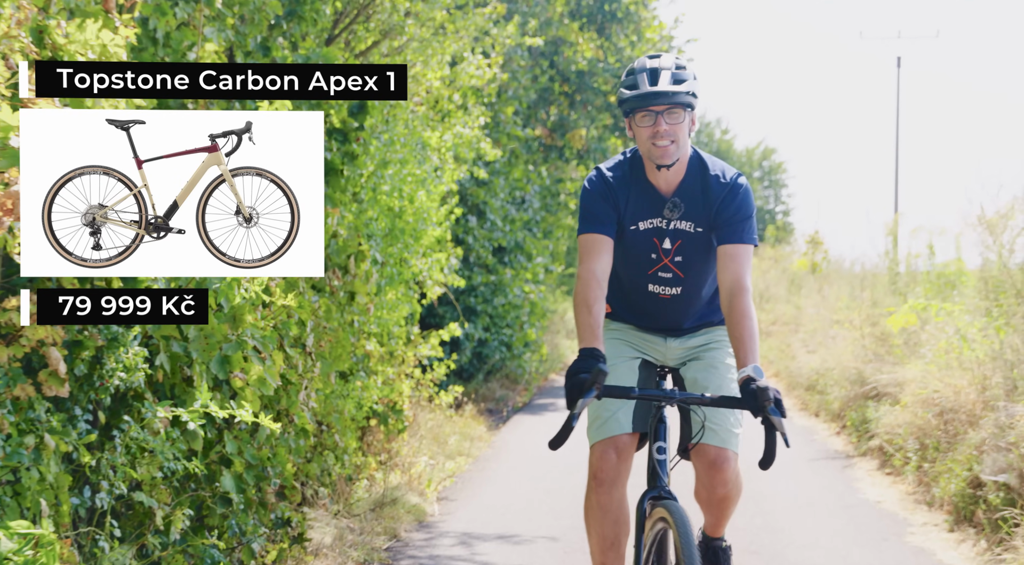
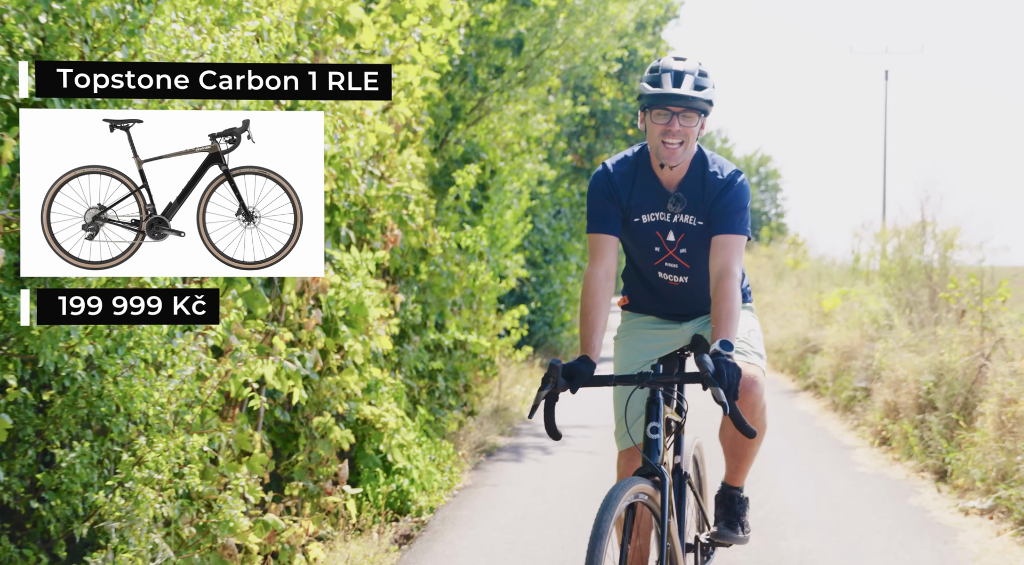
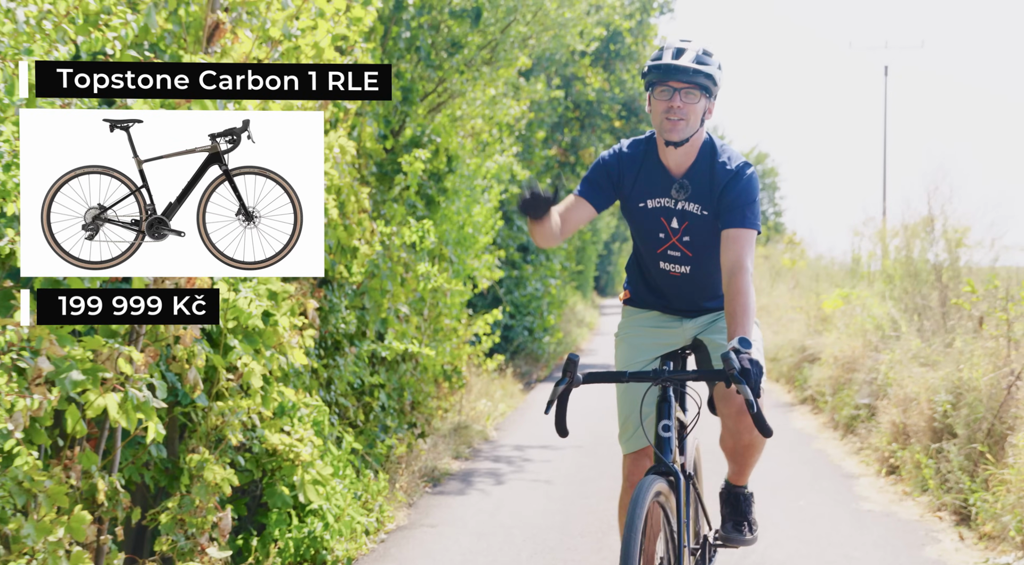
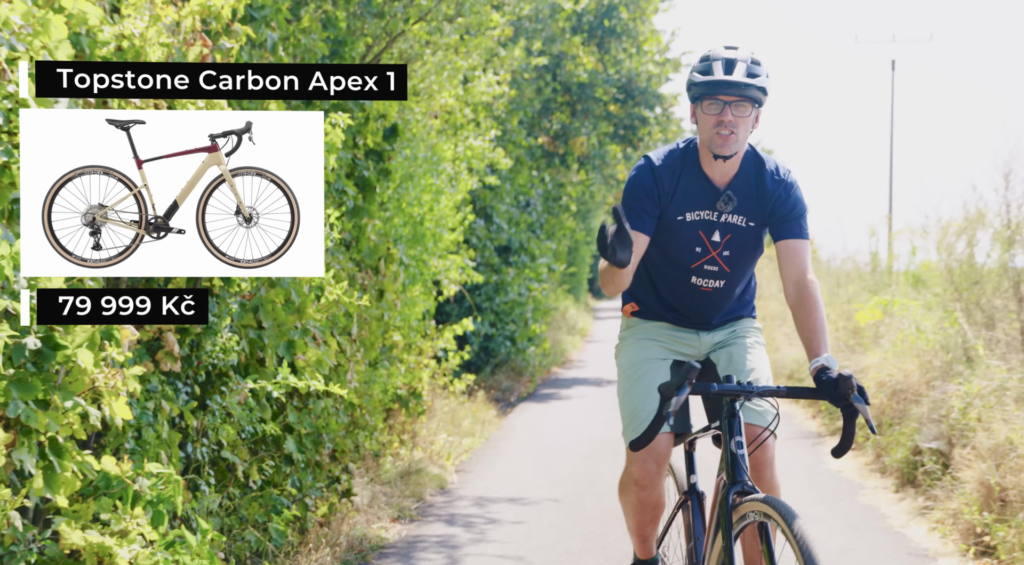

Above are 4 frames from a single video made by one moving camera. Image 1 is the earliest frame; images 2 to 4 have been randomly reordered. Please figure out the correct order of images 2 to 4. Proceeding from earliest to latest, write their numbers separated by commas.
4, 3, 2
